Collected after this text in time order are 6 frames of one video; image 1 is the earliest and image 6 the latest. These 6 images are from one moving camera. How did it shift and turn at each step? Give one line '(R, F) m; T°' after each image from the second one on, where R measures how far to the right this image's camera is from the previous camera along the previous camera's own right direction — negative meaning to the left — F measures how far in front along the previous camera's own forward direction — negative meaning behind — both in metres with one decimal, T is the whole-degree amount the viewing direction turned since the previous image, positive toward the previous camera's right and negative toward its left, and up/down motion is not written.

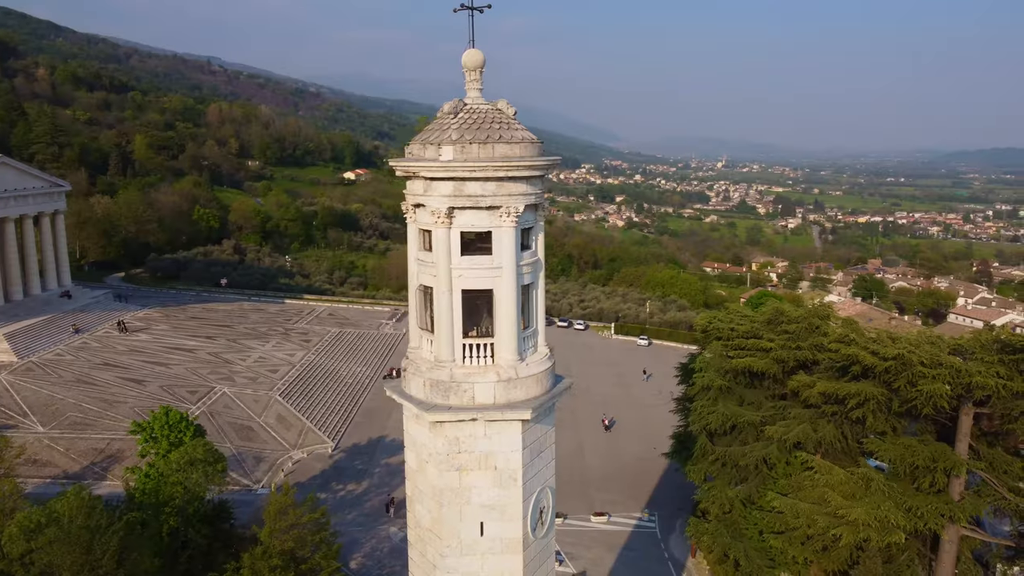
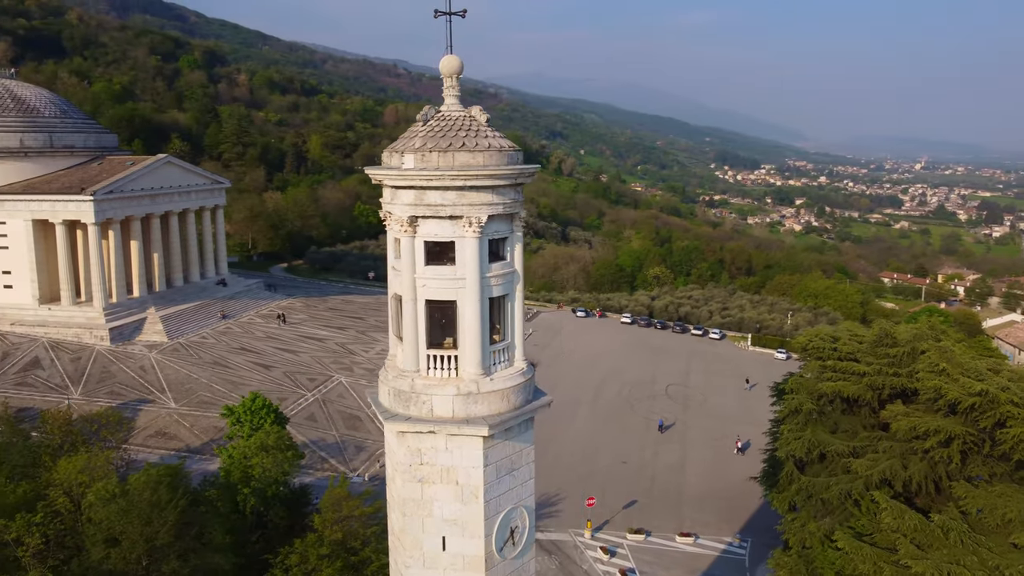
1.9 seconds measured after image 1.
(+2.9, +0.7) m; -12°
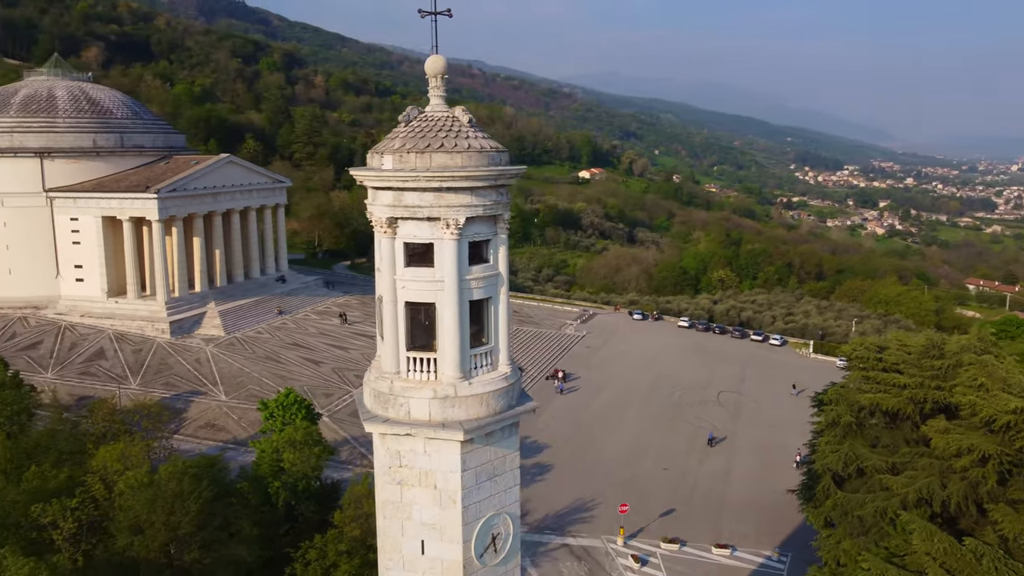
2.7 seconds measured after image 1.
(+1.3, +0.2) m; -5°
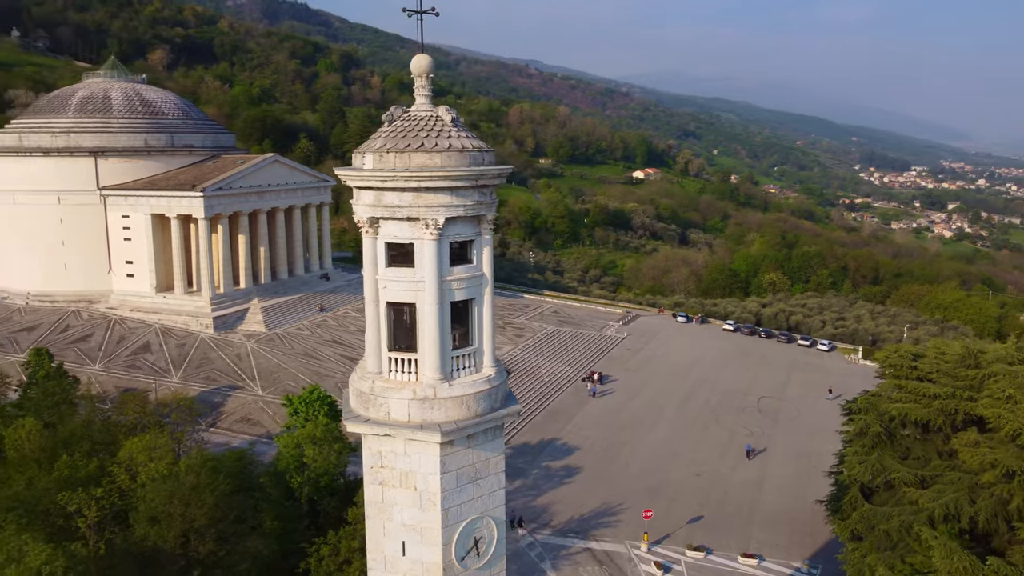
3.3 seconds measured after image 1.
(+1.0, +0.2) m; -4°
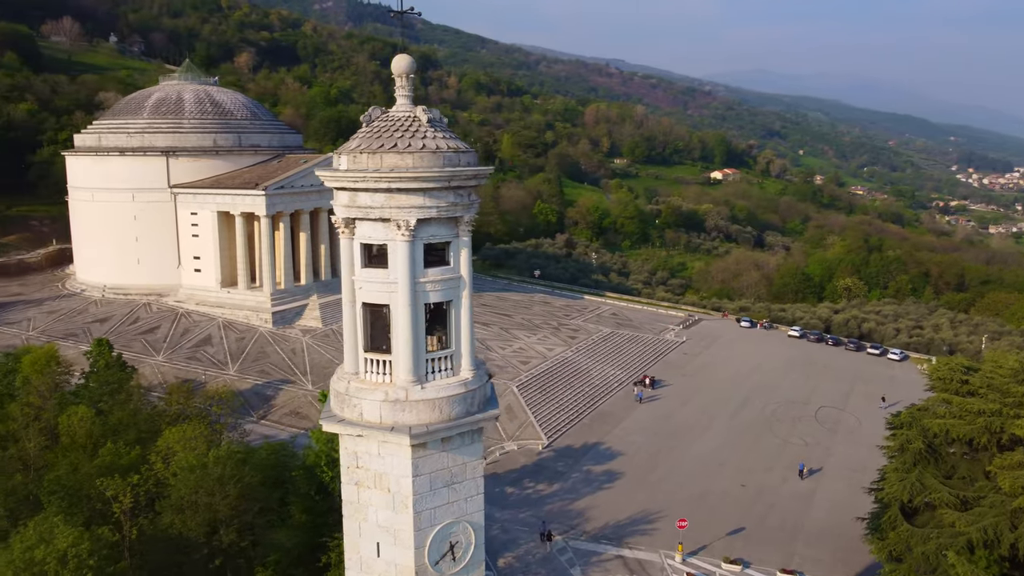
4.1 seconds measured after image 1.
(+1.4, +0.3) m; -6°
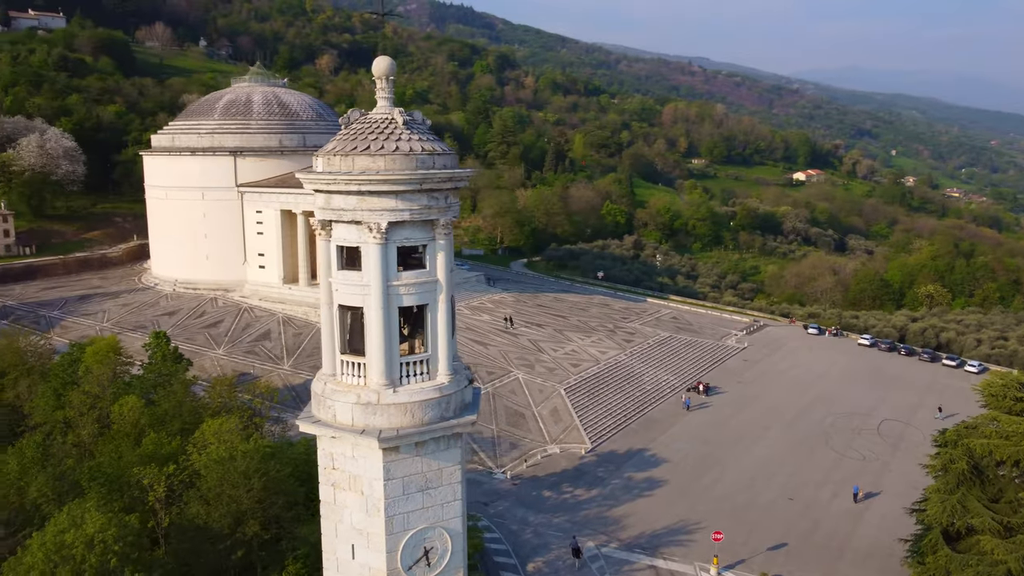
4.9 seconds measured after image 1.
(+1.4, +0.3) m; -6°
